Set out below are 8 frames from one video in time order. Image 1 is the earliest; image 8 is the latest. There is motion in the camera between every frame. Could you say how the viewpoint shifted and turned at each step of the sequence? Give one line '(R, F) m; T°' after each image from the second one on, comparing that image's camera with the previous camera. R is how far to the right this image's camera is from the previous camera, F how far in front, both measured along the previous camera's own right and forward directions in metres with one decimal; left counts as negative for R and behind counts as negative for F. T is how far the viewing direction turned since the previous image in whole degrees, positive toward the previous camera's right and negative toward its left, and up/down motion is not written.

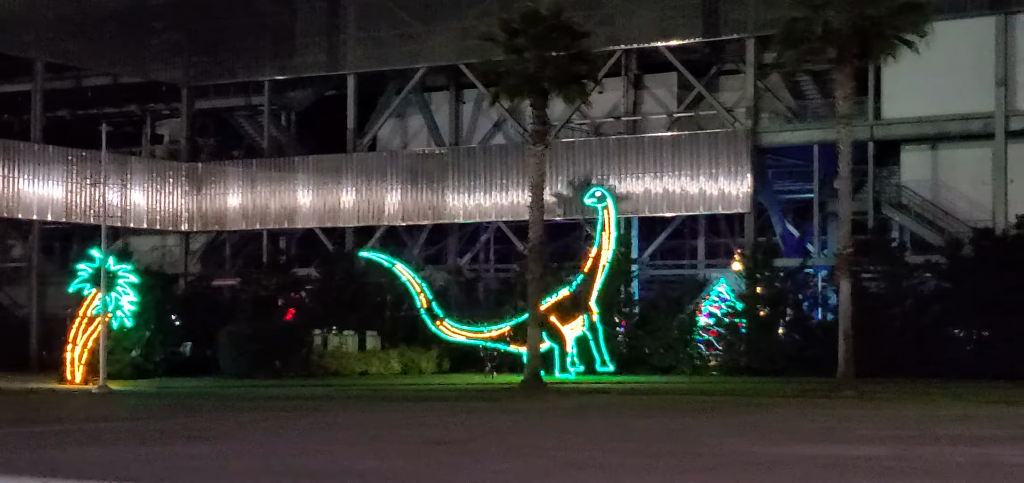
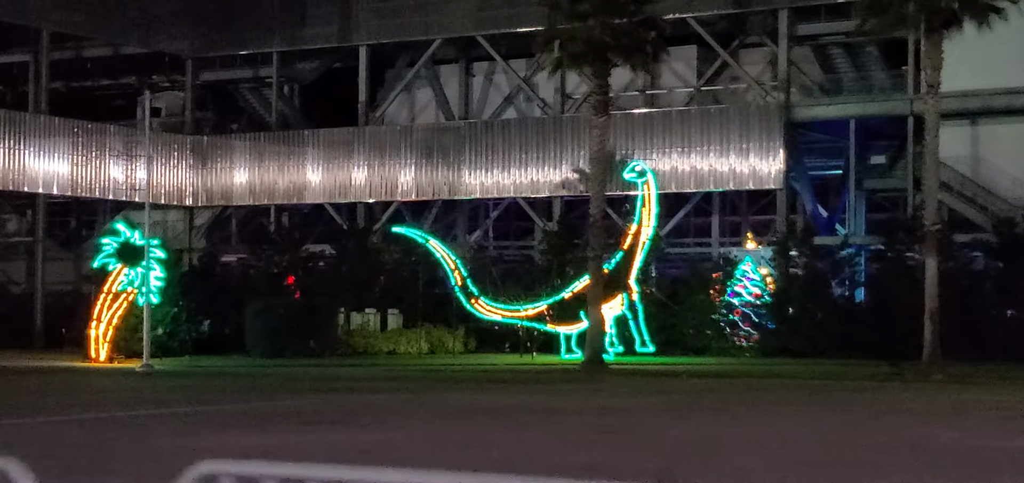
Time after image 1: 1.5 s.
(-1.5, +1.2) m; +1°
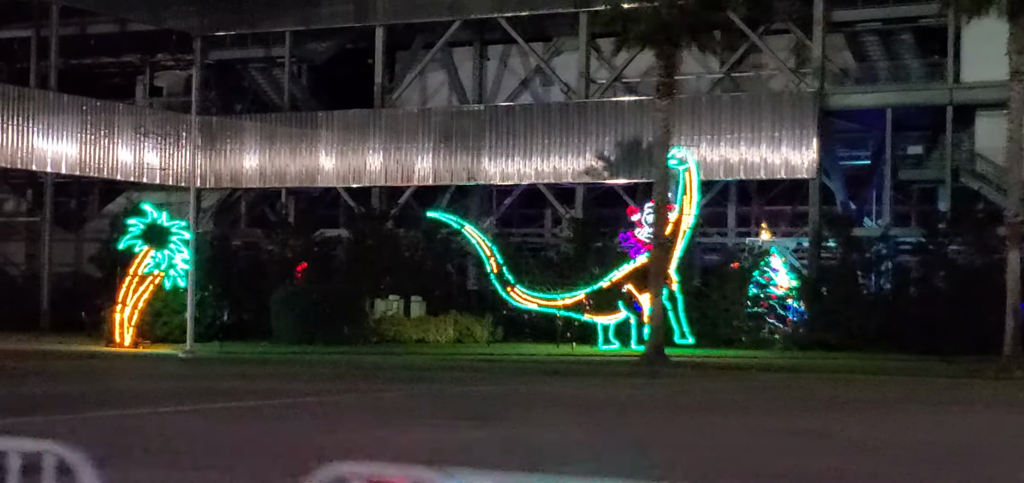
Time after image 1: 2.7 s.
(-1.4, +0.9) m; +1°
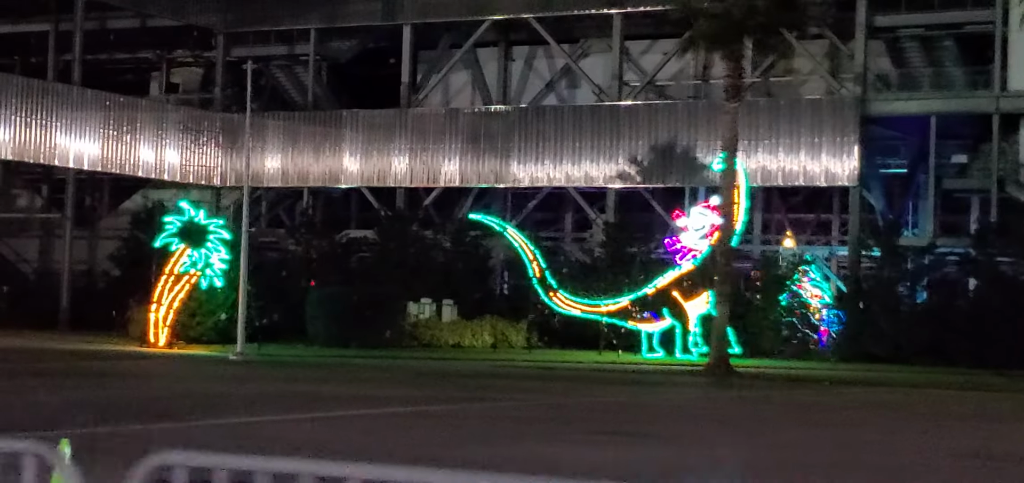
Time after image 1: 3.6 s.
(-1.2, +0.7) m; +1°
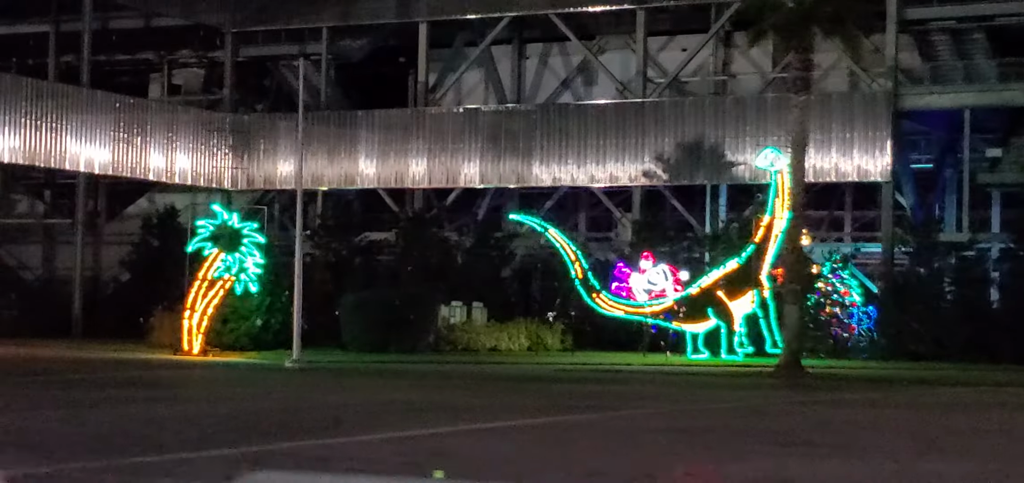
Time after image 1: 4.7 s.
(-1.4, +0.8) m; +1°
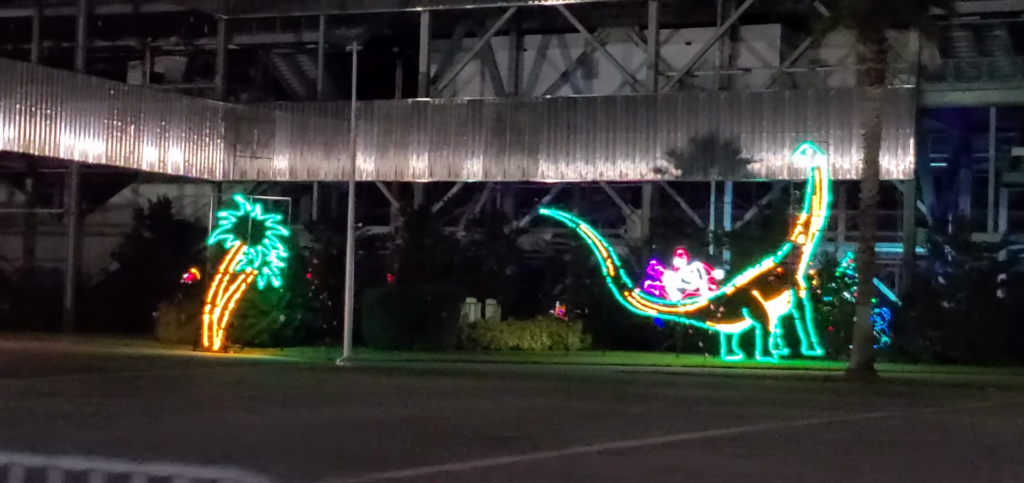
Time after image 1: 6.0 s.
(-1.8, +1.0) m; +2°
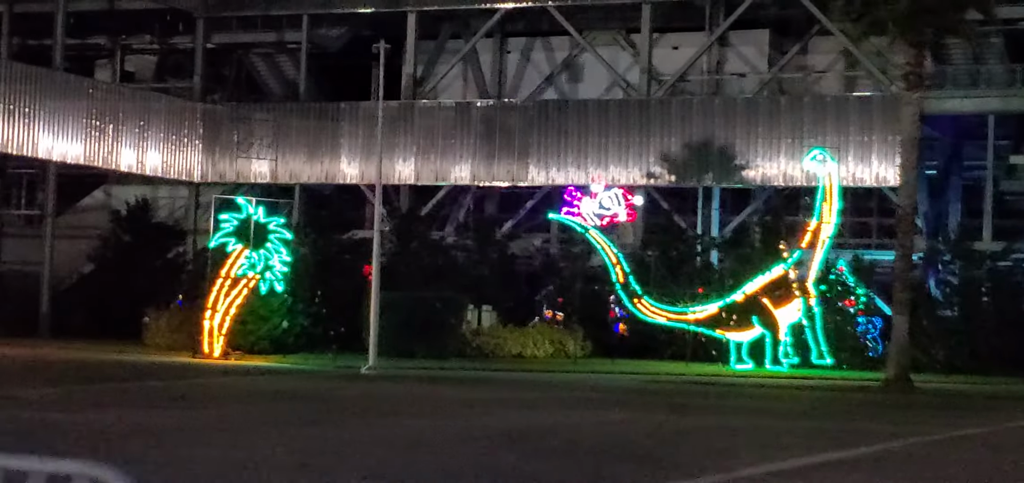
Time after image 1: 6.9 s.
(-1.2, +0.7) m; +2°
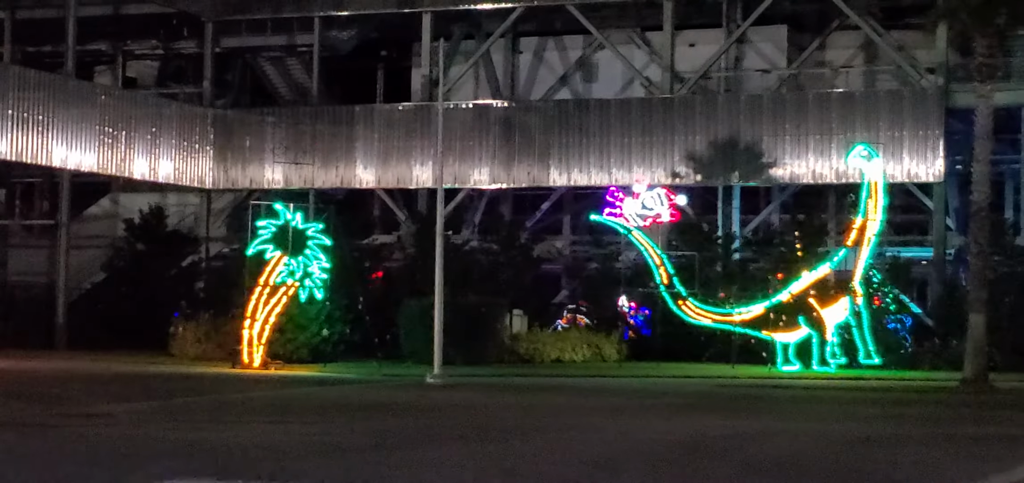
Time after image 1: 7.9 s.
(-1.3, +0.7) m; +1°
